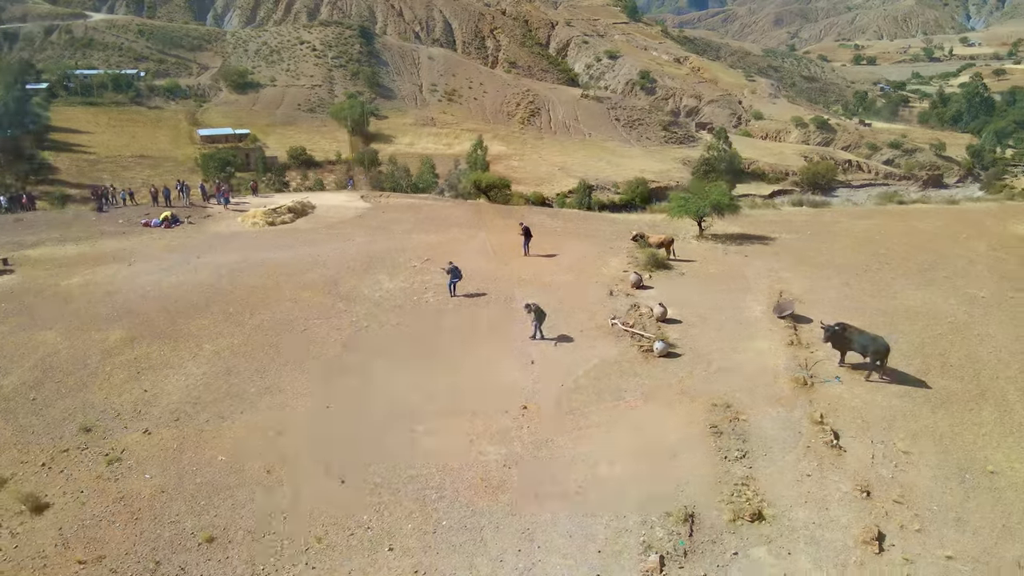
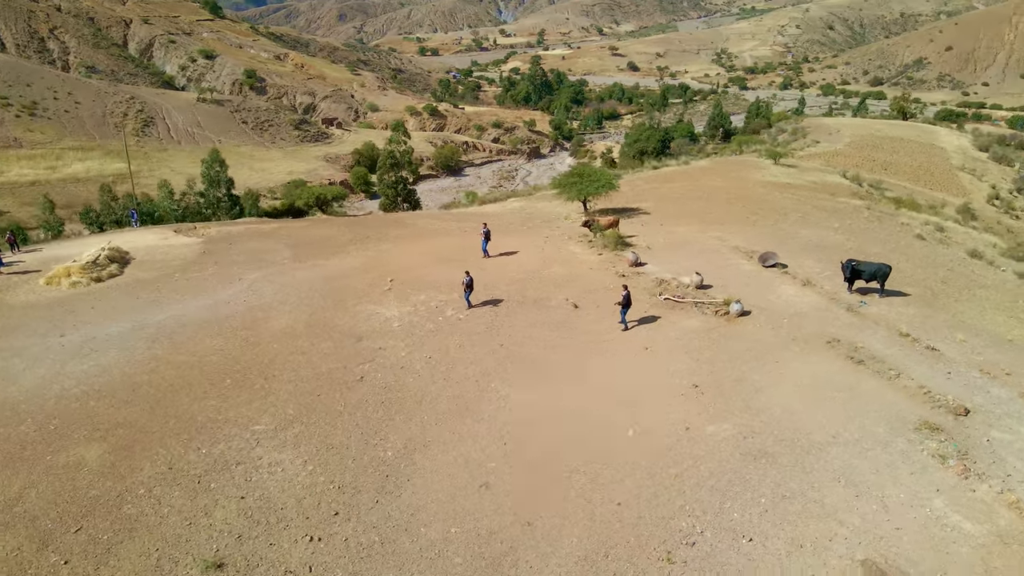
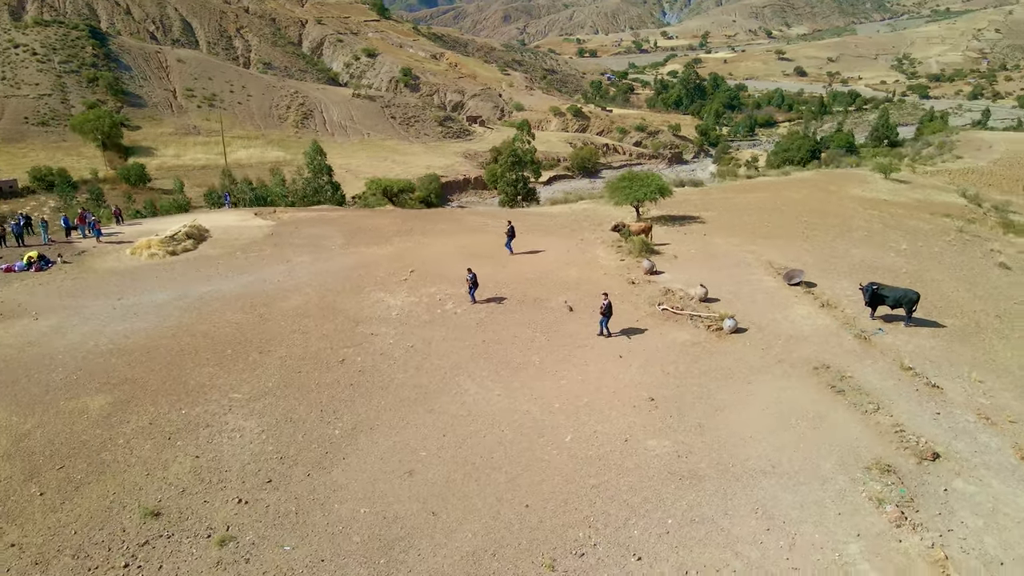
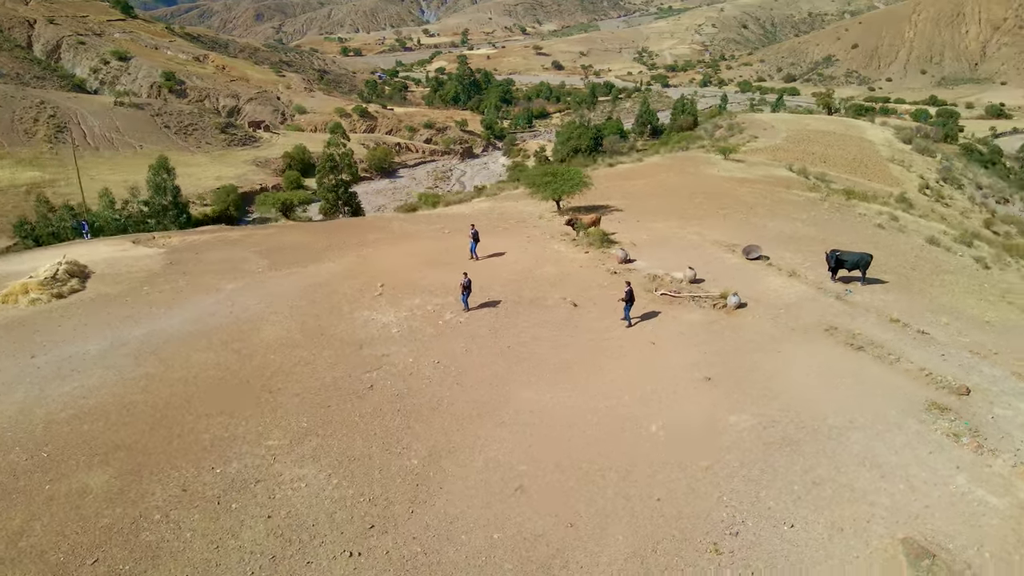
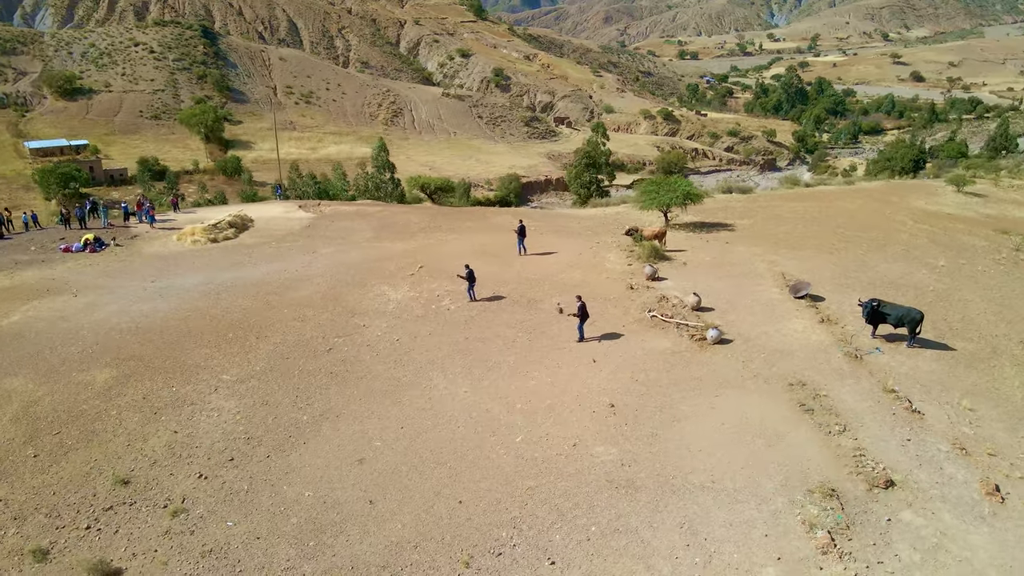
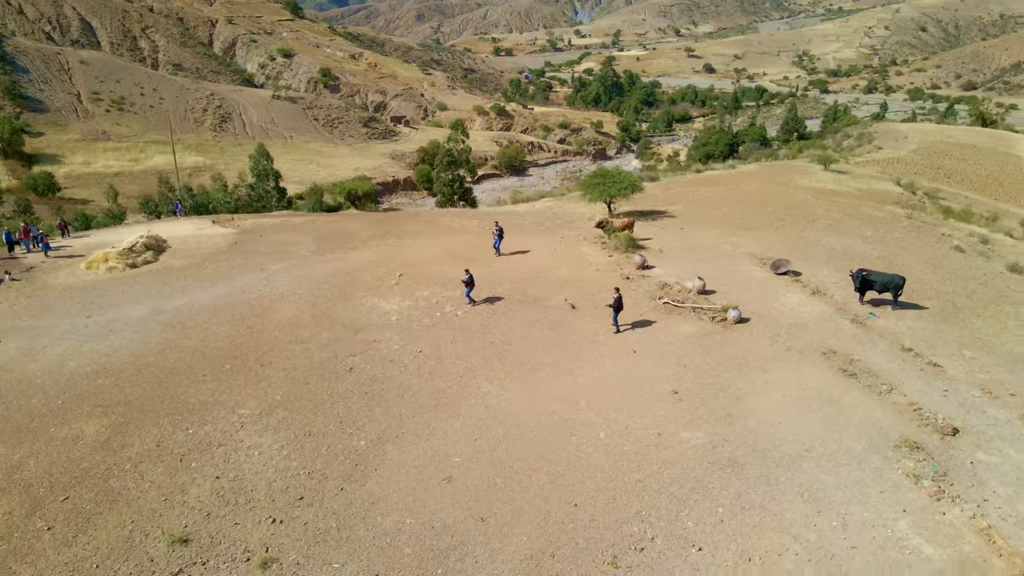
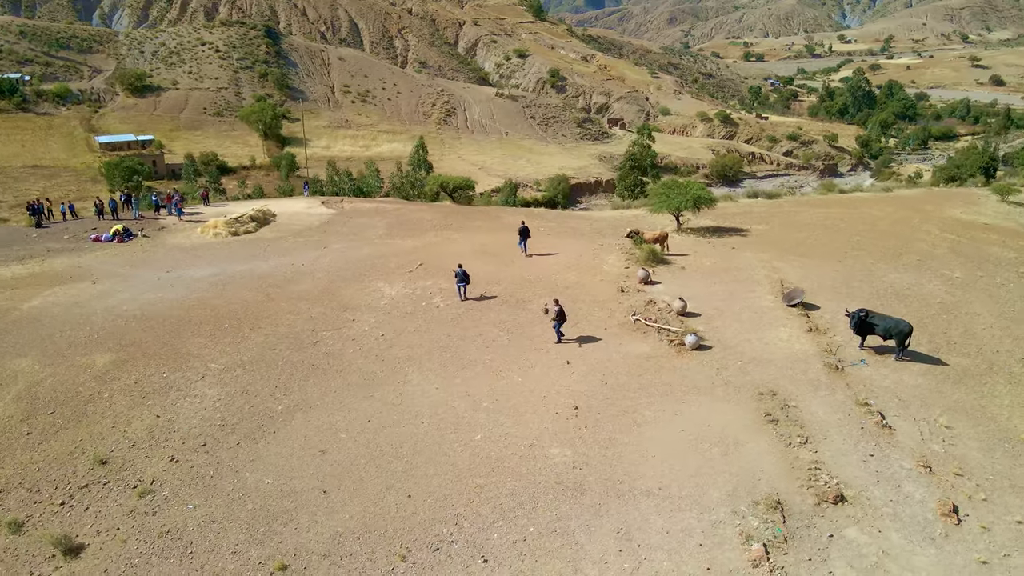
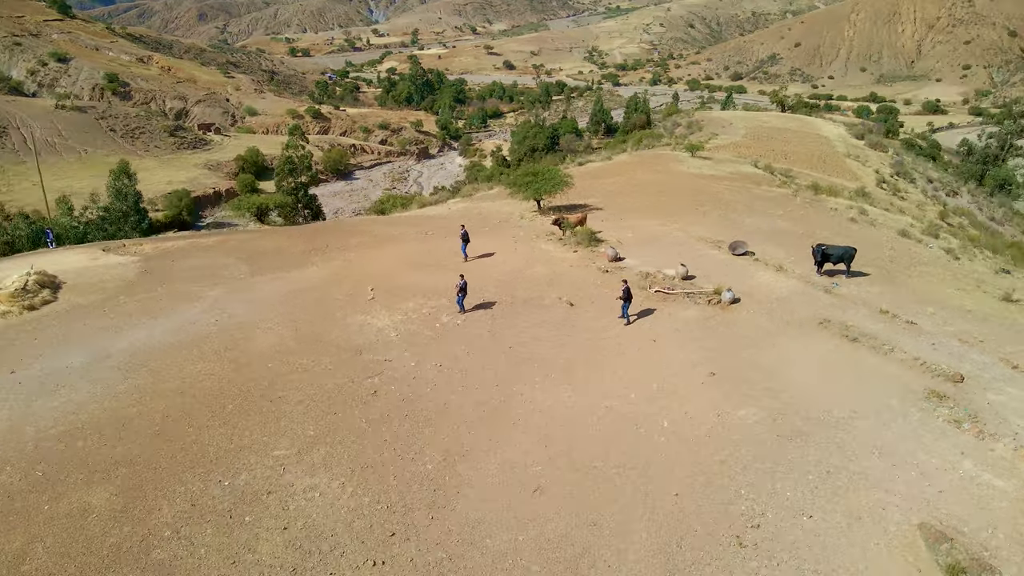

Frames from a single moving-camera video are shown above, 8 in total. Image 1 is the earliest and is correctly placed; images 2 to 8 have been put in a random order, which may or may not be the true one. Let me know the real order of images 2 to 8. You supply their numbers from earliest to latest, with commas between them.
7, 5, 3, 6, 2, 4, 8
